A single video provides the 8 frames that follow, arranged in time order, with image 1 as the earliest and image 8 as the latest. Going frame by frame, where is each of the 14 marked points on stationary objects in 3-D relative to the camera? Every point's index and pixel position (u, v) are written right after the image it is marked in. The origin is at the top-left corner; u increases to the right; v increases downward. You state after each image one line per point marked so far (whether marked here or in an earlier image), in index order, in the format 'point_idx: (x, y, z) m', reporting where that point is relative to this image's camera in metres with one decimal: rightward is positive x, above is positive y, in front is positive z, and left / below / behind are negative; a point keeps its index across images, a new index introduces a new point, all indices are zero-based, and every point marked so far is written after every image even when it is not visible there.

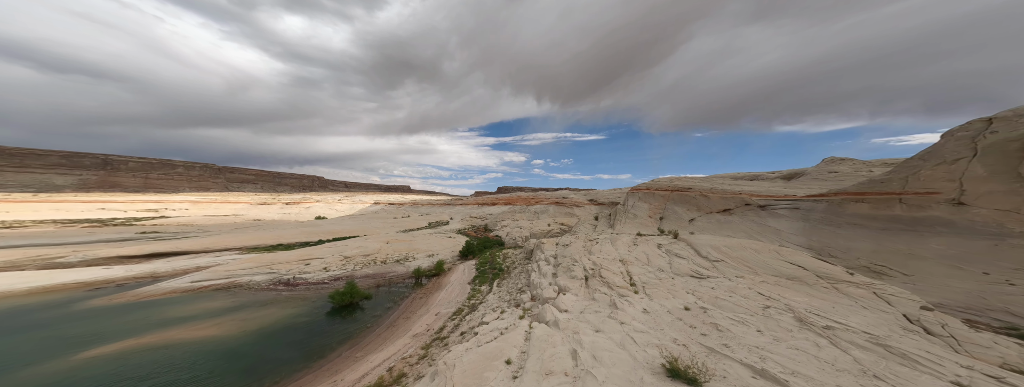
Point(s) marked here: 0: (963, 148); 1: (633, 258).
0: (+20.0, +2.2, +10.6) m
1: (+4.8, -2.6, +9.5) m
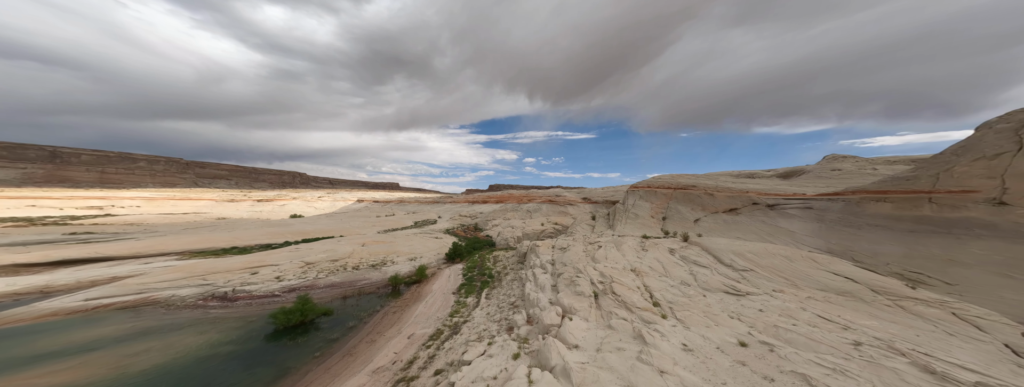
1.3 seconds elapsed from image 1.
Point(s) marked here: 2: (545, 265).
0: (+19.7, +2.2, +9.6) m
1: (+4.5, -2.5, +8.0) m
2: (+1.9, -3.6, +11.5) m
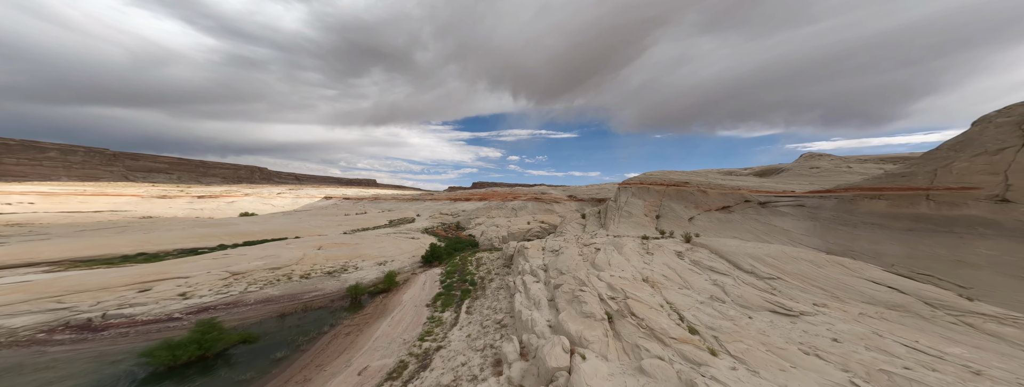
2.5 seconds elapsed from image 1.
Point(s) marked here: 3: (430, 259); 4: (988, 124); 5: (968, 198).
0: (+19.3, +2.3, +9.3) m
1: (+4.1, -2.3, +6.7) m
2: (+1.2, -3.4, +10.0) m
3: (-5.9, -4.7, +17.4) m
4: (+19.8, +3.0, +10.0) m
5: (+18.4, -0.1, +9.7) m
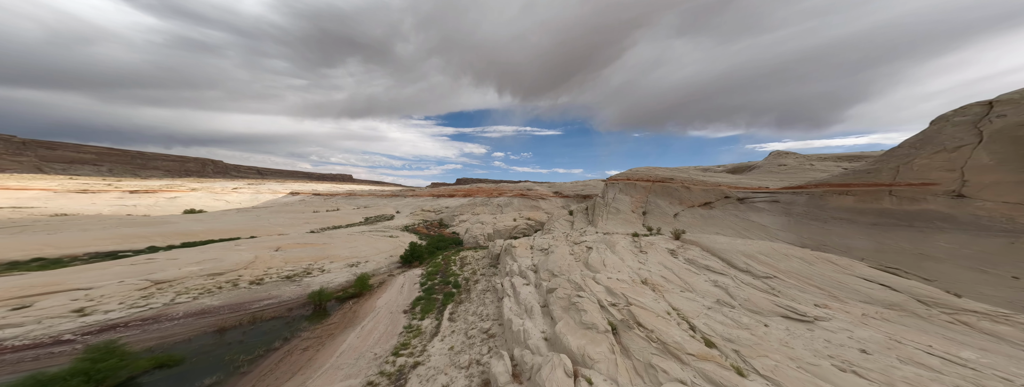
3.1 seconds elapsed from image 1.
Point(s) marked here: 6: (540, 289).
0: (+18.7, +2.5, +10.0) m
1: (+3.8, -2.2, +6.3) m
2: (+0.7, -3.2, +9.4) m
3: (-7.0, -4.4, +16.3) m
4: (+19.2, +3.1, +10.7) m
5: (+17.8, 0.0, +10.4) m
6: (+0.9, -3.0, +7.6) m
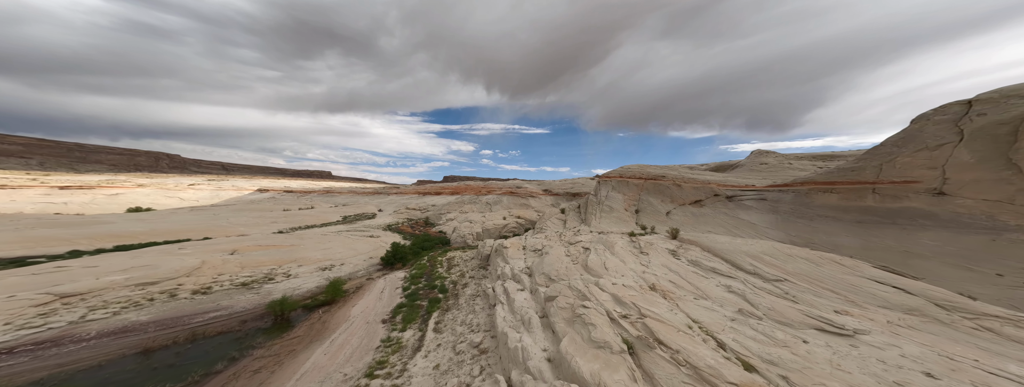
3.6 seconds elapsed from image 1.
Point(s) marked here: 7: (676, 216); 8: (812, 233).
0: (+18.4, +2.5, +10.3) m
1: (+3.7, -2.1, +5.7) m
2: (+0.4, -3.1, +8.6) m
3: (-7.7, -4.2, +15.1) m
4: (+18.9, +3.2, +11.0) m
5: (+17.4, +0.1, +10.6) m
6: (+0.7, -2.9, +6.9) m
7: (+10.5, -1.4, +15.4) m
8: (+15.1, -2.0, +12.2) m
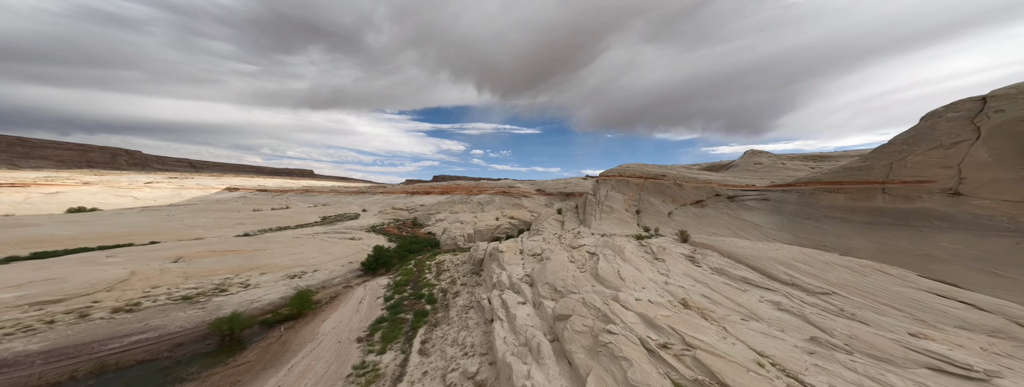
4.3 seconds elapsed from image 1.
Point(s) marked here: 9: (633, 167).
0: (+18.3, +2.5, +9.9) m
1: (+3.8, -2.0, +4.8) m
2: (+0.4, -3.0, +7.5) m
3: (-8.0, -4.1, +13.7) m
4: (+18.7, +3.2, +10.6) m
5: (+17.3, +0.1, +10.2) m
6: (+0.7, -2.8, +5.8) m
7: (+10.2, -1.4, +14.7) m
8: (+14.9, -2.0, +11.7) m
9: (+9.6, +2.1, +19.5) m
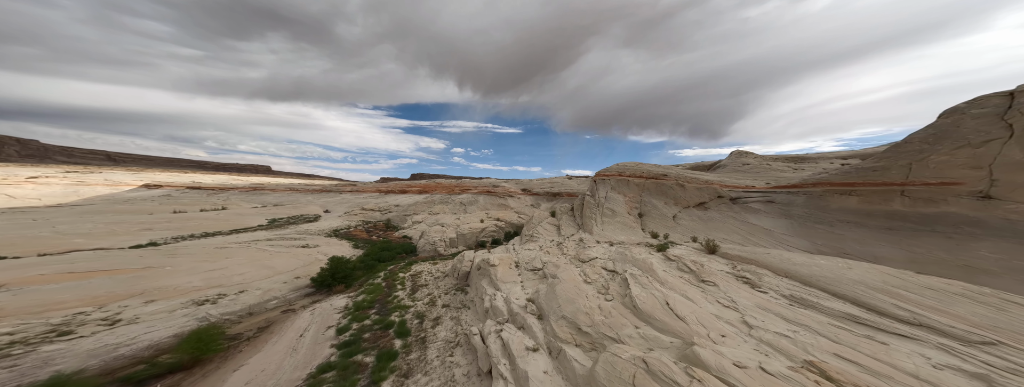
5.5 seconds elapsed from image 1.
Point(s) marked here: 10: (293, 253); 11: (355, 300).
0: (+18.2, +2.4, +9.3) m
1: (+4.1, -2.1, +3.0) m
2: (+0.5, -3.0, +5.4) m
3: (-8.4, -4.1, +10.9) m
4: (+18.6, +3.1, +10.1) m
5: (+17.2, 0.0, +9.5) m
6: (+1.0, -2.9, +3.7) m
7: (+9.6, -1.5, +13.4) m
8: (+14.6, -2.1, +10.8) m
9: (+8.7, +2.1, +18.1) m
10: (-11.7, -3.1, +12.5) m
11: (-6.6, -4.6, +10.1) m
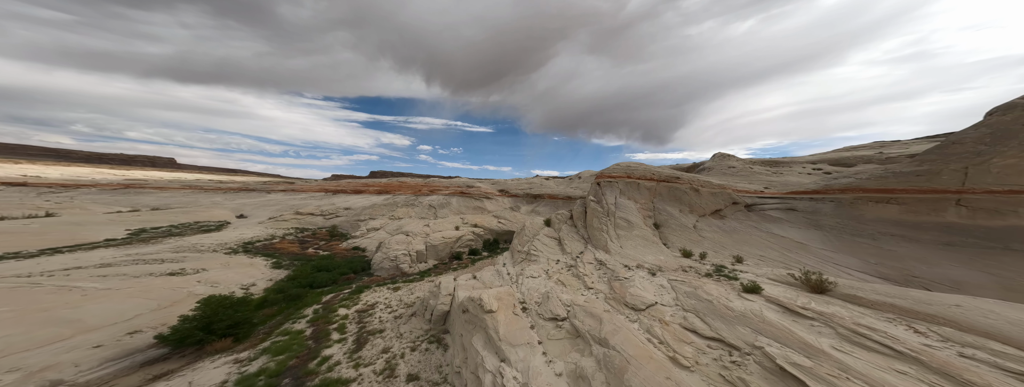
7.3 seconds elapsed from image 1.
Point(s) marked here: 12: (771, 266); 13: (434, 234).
0: (+18.4, +2.0, +8.2) m
1: (+5.2, -2.3, 0.0) m
2: (+1.3, -3.2, +2.0) m
3: (-8.2, -4.2, +6.2) m
4: (+18.7, +2.7, +9.0) m
5: (+17.3, -0.4, +8.3) m
6: (+2.0, -3.0, +0.3) m
7: (+9.4, -1.8, +11.1) m
8: (+14.6, -2.5, +9.2) m
9: (+7.8, +1.8, +15.6) m
10: (-11.7, -3.2, +7.4) m
11: (-6.4, -4.7, +5.7) m
12: (+9.0, -2.3, +7.7) m
13: (-5.7, -3.0, +16.7) m
